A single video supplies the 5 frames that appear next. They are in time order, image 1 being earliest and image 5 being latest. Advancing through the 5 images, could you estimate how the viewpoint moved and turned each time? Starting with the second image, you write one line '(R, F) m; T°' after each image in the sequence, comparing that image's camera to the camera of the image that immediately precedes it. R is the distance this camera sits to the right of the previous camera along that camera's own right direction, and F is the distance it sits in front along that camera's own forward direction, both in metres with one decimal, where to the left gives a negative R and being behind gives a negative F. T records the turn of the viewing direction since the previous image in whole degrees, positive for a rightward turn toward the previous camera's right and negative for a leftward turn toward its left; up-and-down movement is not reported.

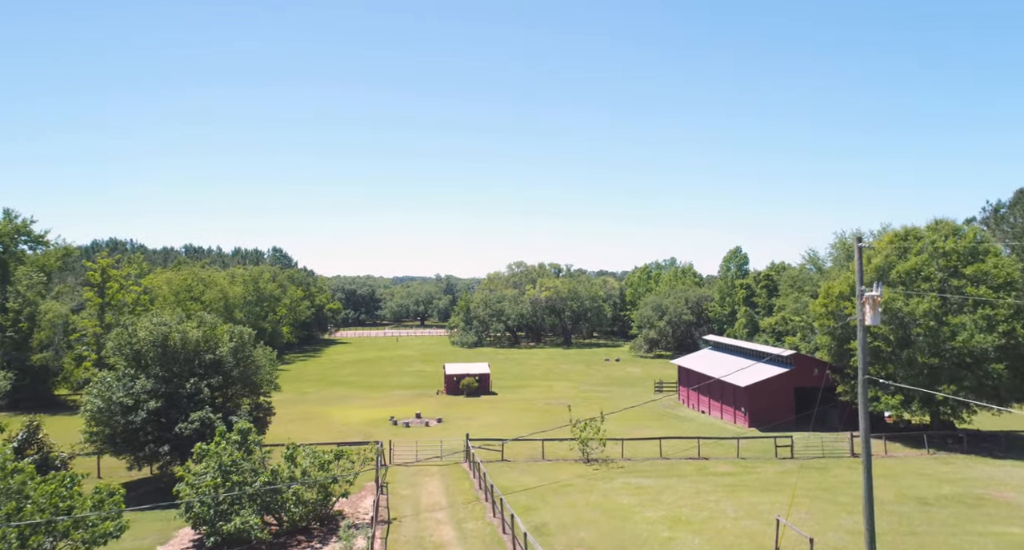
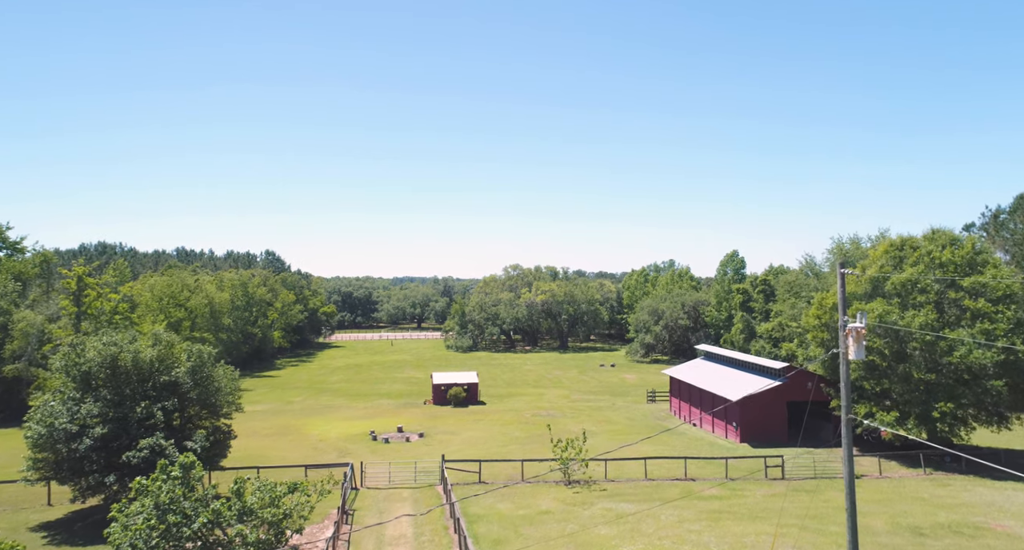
(+0.9, +1.3) m; 0°
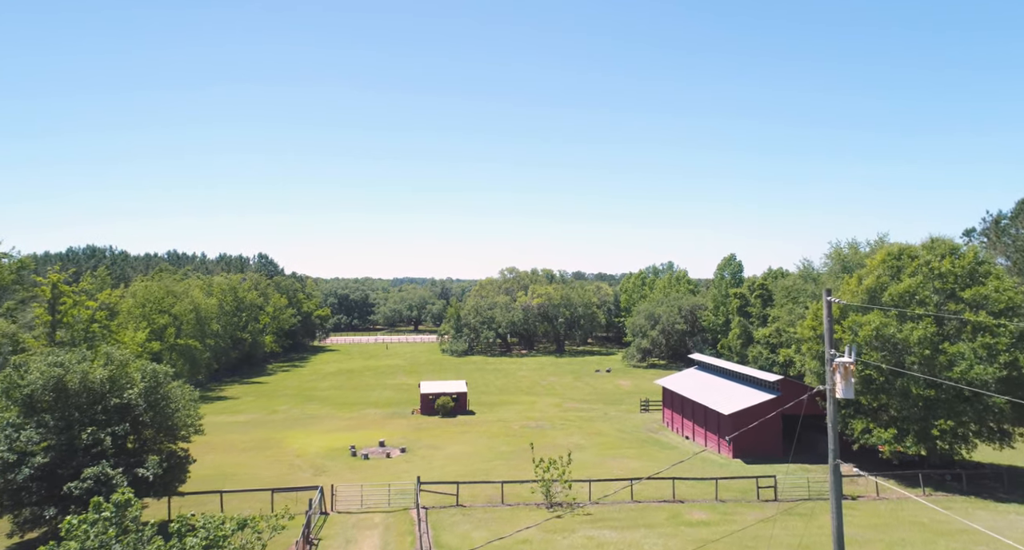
(+0.8, +1.4) m; 0°
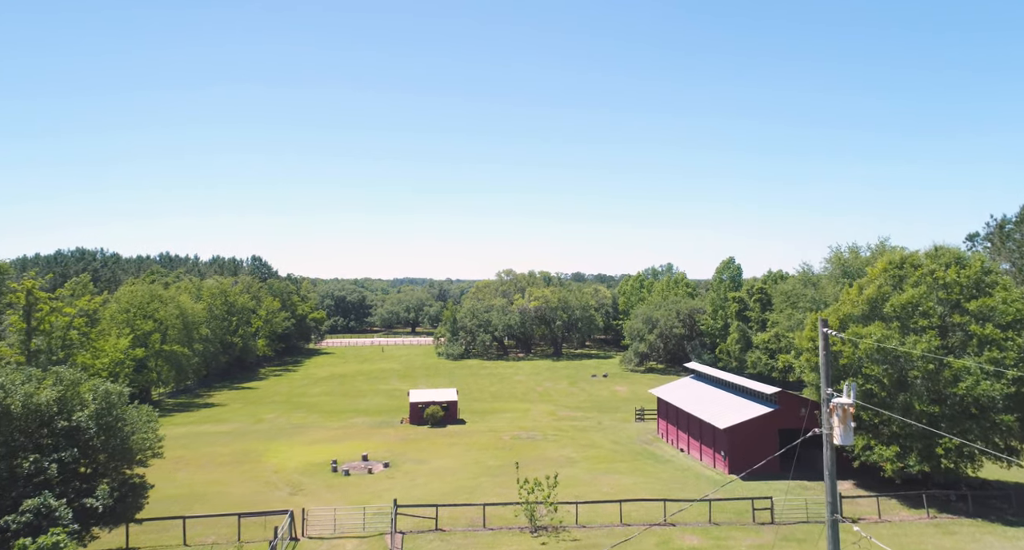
(+0.7, +1.5) m; 0°
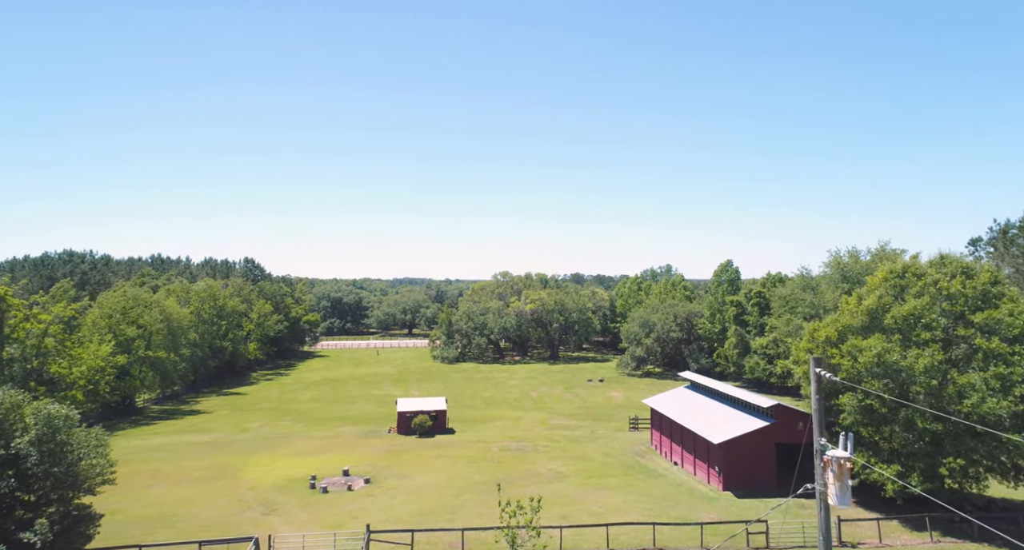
(+0.7, +1.5) m; 0°
